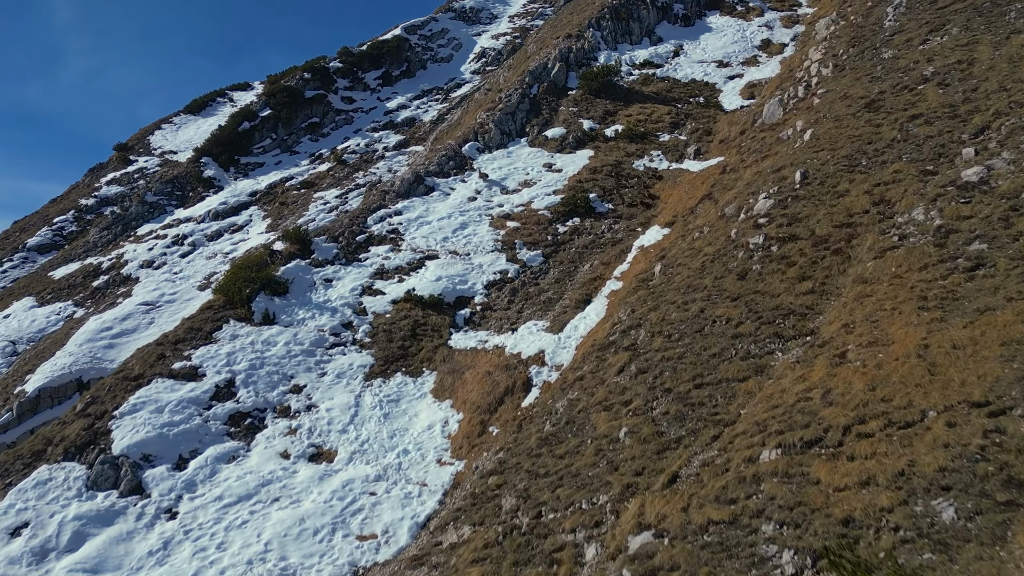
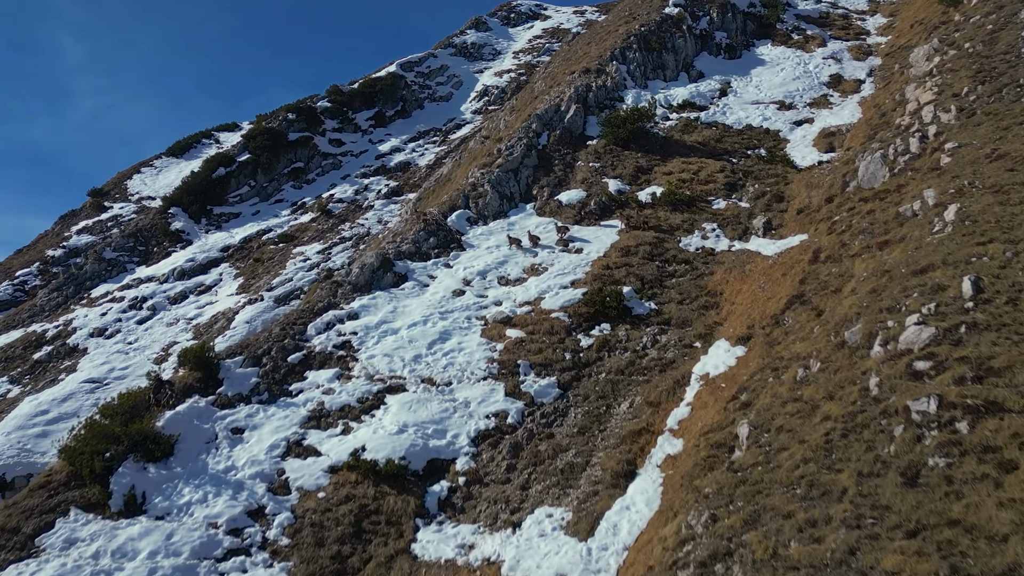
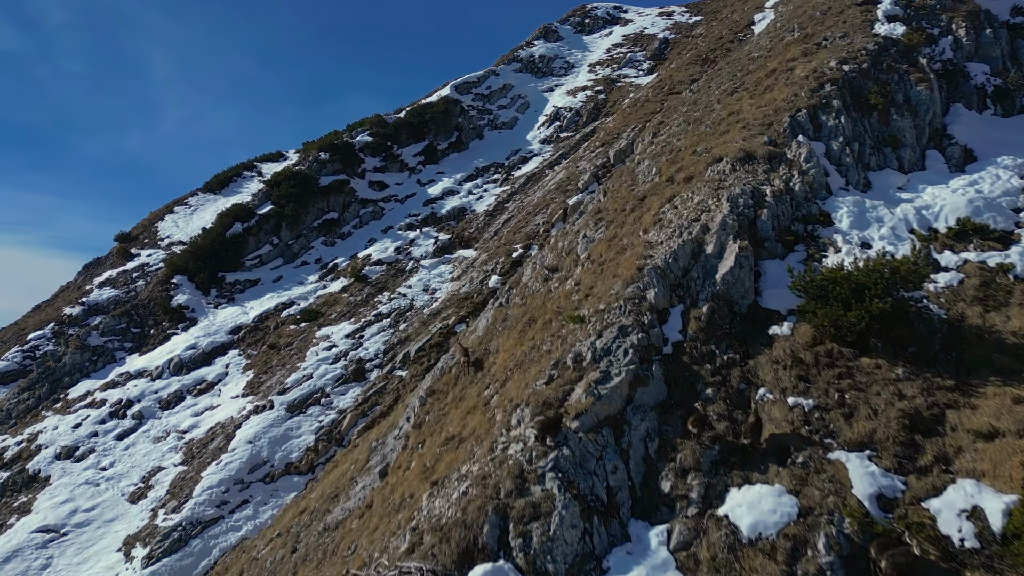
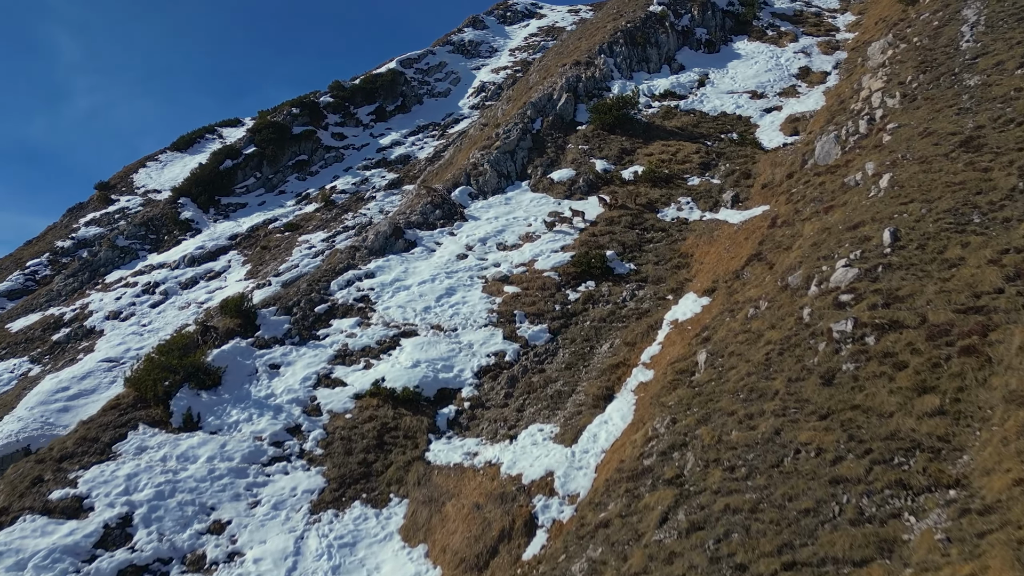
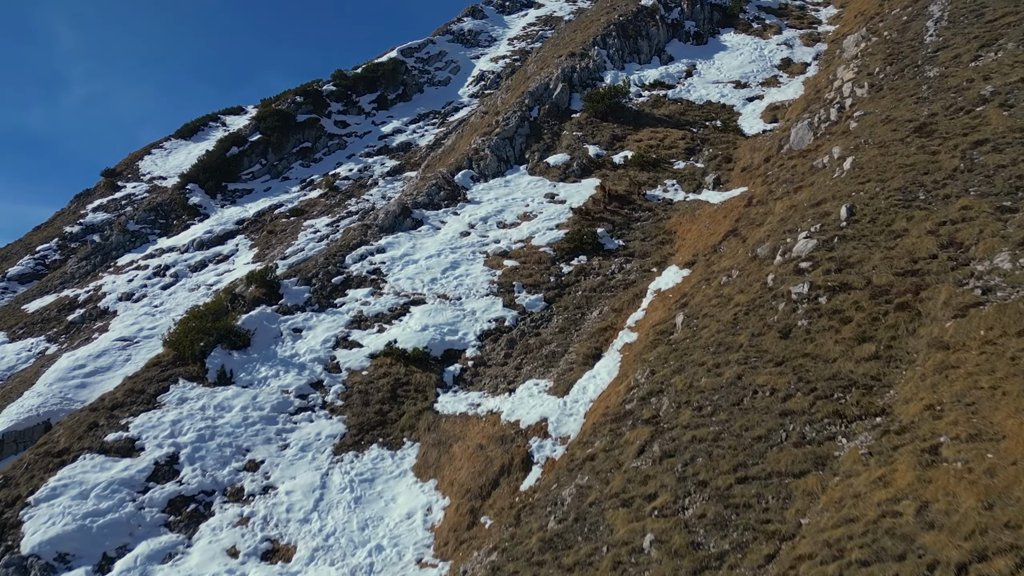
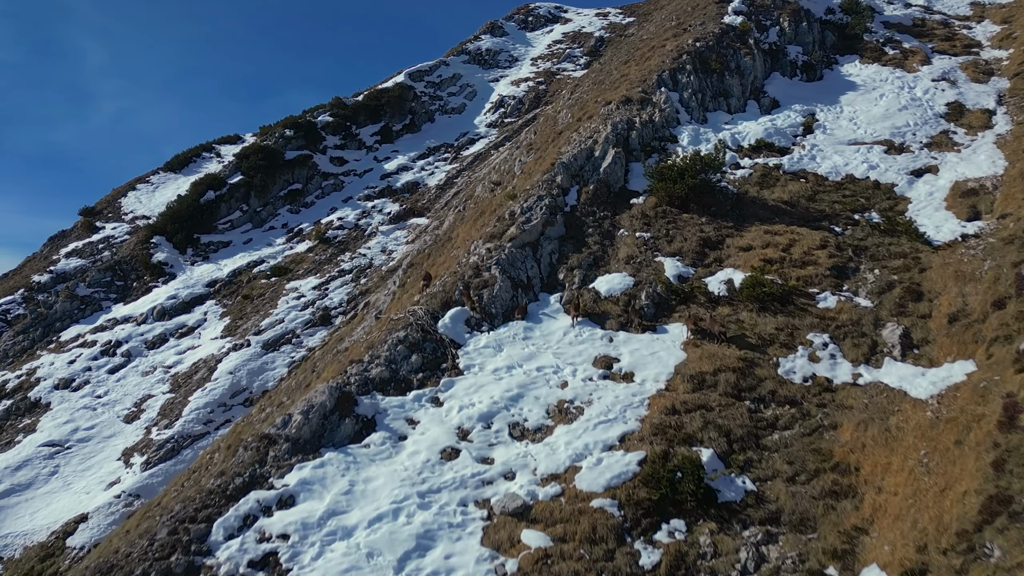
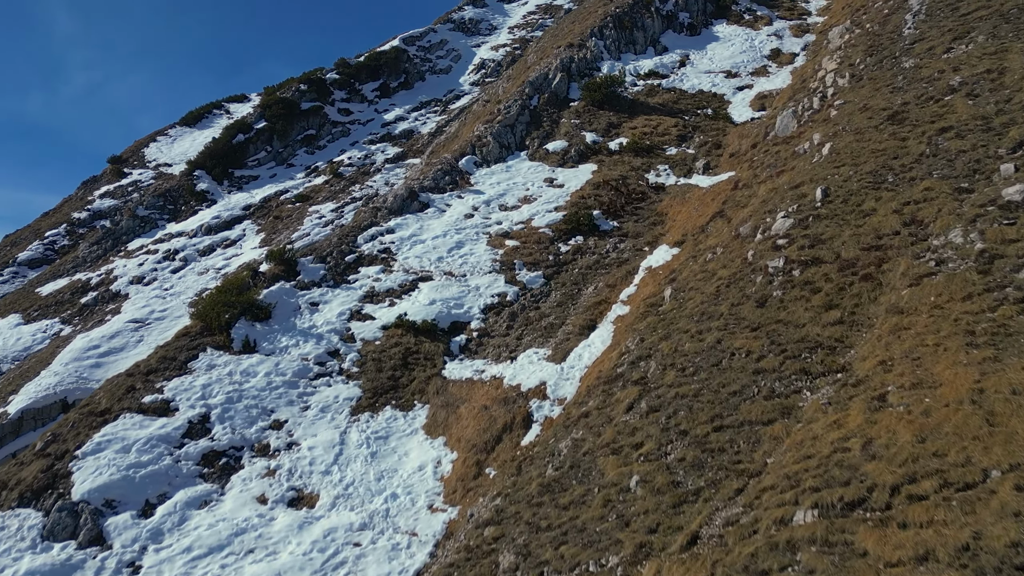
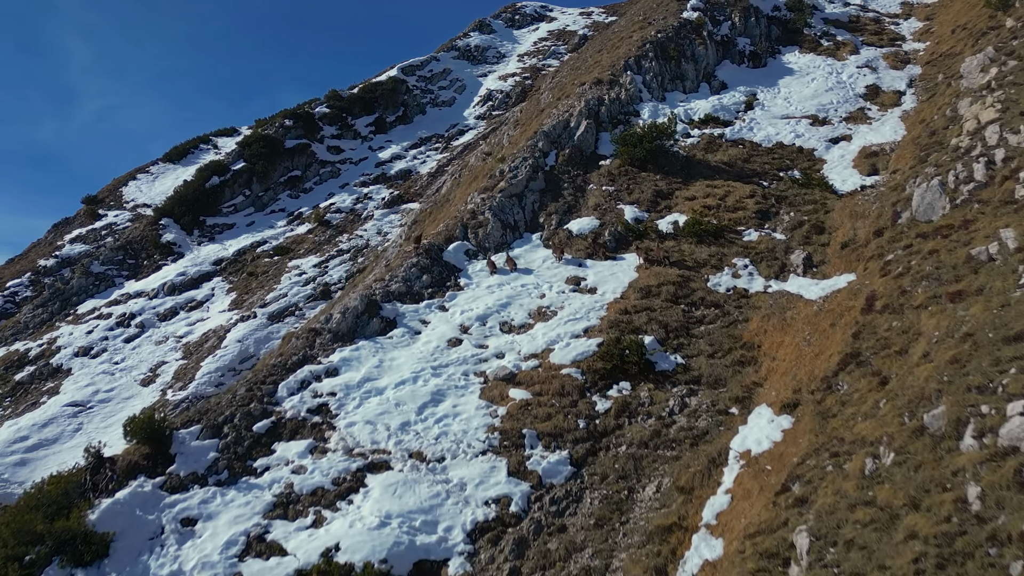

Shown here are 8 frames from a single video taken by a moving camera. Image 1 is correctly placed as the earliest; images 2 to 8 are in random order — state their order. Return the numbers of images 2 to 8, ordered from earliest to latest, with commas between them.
7, 5, 4, 2, 8, 6, 3
